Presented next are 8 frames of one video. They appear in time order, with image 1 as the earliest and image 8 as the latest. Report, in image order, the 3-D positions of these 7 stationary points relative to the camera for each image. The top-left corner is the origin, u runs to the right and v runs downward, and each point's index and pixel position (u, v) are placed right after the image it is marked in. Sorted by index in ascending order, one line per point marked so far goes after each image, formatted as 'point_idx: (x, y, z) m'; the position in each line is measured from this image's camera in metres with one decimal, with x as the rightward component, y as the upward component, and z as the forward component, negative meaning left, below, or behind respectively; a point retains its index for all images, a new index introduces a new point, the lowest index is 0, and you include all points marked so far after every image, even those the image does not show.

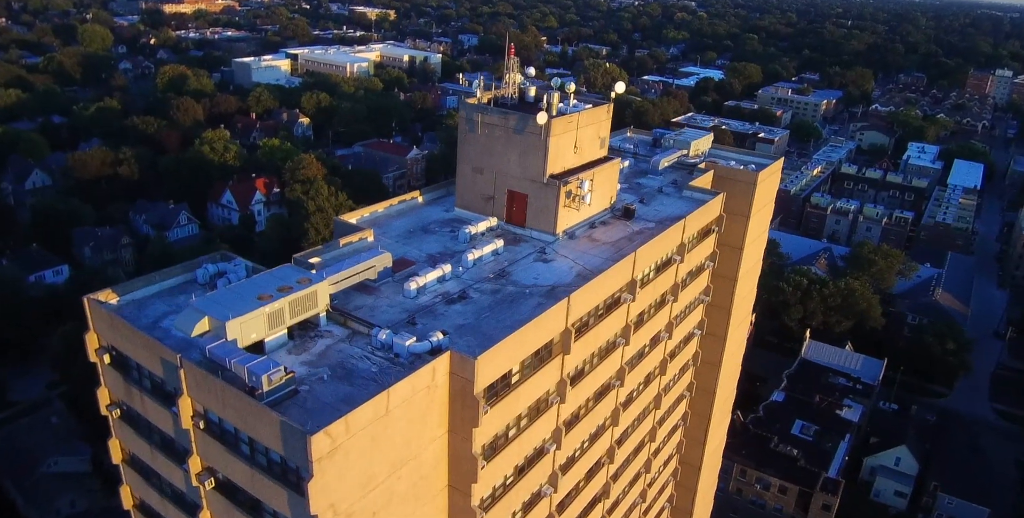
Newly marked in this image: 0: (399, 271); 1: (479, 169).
0: (-1.8, -0.2, +11.4) m
1: (-0.6, +1.7, +14.2) m
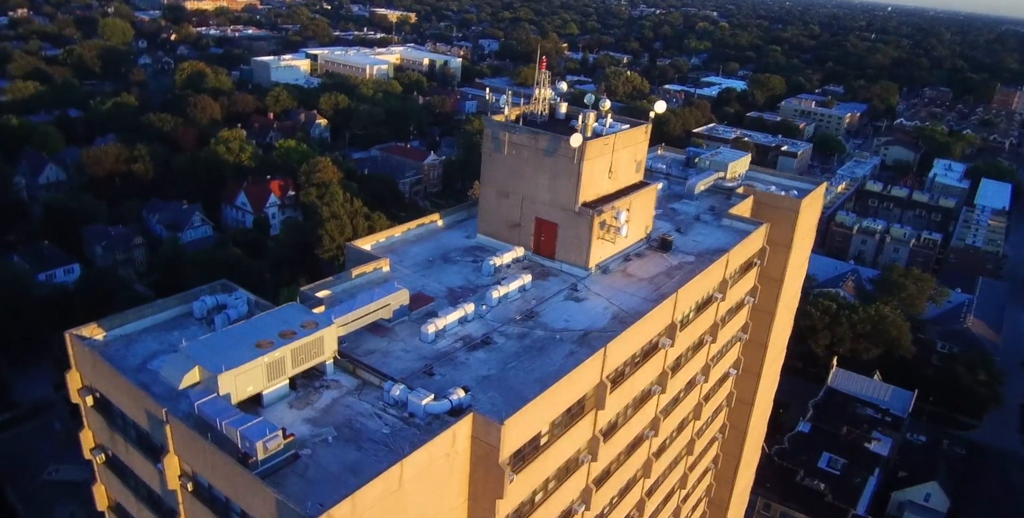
0: (-1.4, -0.7, +10.3) m
1: (-0.1, +1.1, +13.1) m
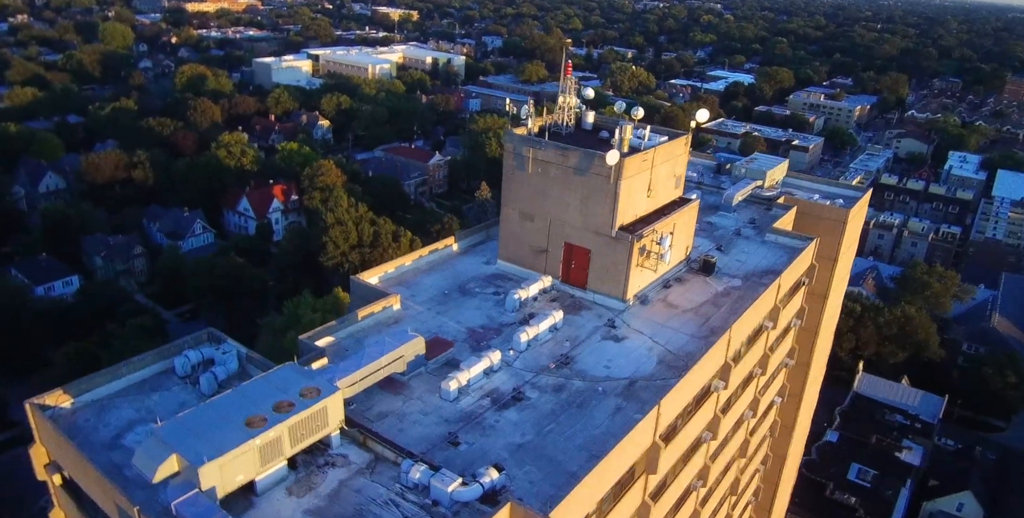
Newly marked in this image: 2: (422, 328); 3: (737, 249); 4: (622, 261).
0: (-1.0, -1.2, +8.9) m
1: (+0.3, +0.7, +11.7) m
2: (-1.3, -1.0, +10.1) m
3: (+4.3, +0.2, +13.4) m
4: (+1.7, -0.1, +10.7) m
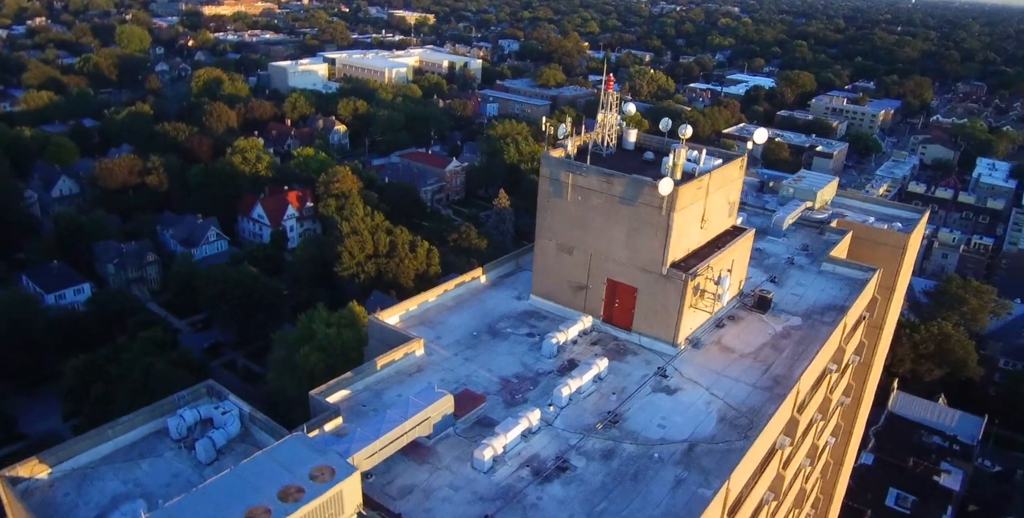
0: (-0.6, -1.7, +7.8) m
1: (+0.8, +0.2, +10.6) m
2: (-0.8, -1.5, +9.0) m
3: (+4.8, -0.4, +12.2) m
4: (+2.1, -0.6, +9.5) m
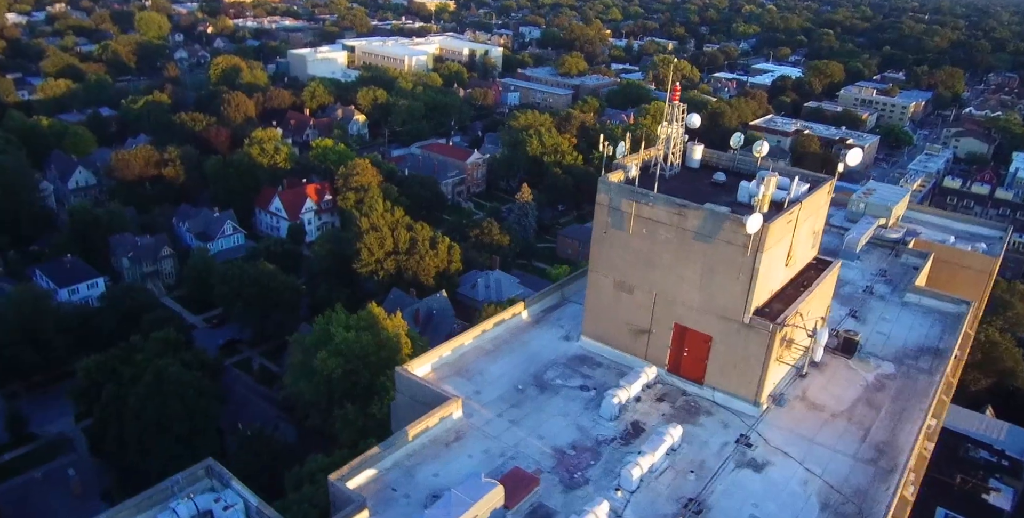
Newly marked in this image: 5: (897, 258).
0: (0.0, -2.2, +6.5) m
1: (+1.4, -0.3, +9.2) m
2: (-0.2, -2.0, +7.7) m
3: (+5.5, -0.8, +10.7) m
4: (+2.7, -1.1, +8.1) m
5: (+6.8, 0.0, +12.6) m
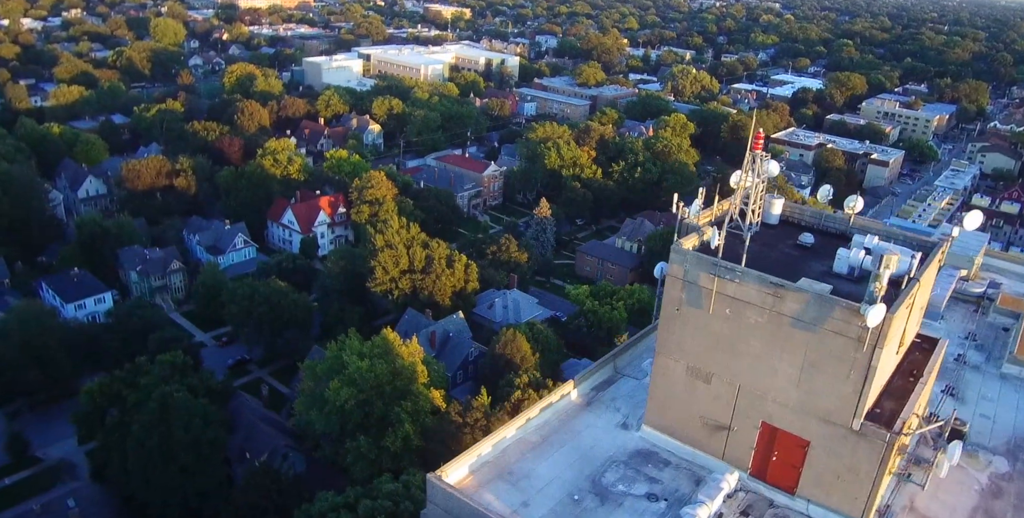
0: (+0.5, -3.0, +5.1) m
1: (+2.0, -1.1, +7.8) m
2: (+0.3, -2.8, +6.3) m
3: (+6.0, -1.7, +9.3) m
4: (+3.3, -1.9, +6.7) m
5: (+7.4, -1.0, +11.1) m
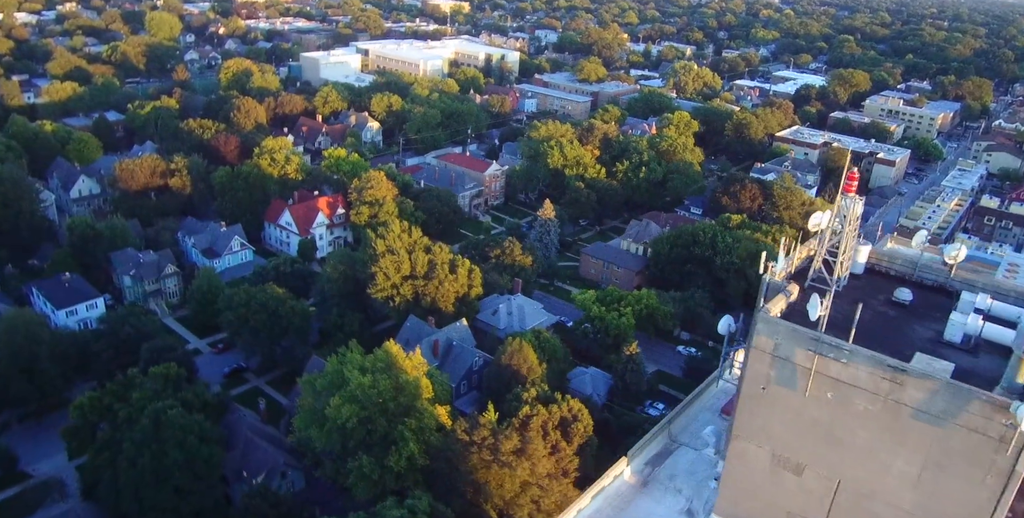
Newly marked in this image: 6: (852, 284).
0: (+0.9, -3.6, +4.0) m
1: (+2.4, -1.7, +6.7) m
2: (+0.7, -3.3, +5.2) m
3: (+6.4, -2.3, +8.1) m
4: (+3.7, -2.5, +5.5) m
5: (+7.8, -1.5, +10.0) m
6: (+3.3, -0.3, +7.1) m
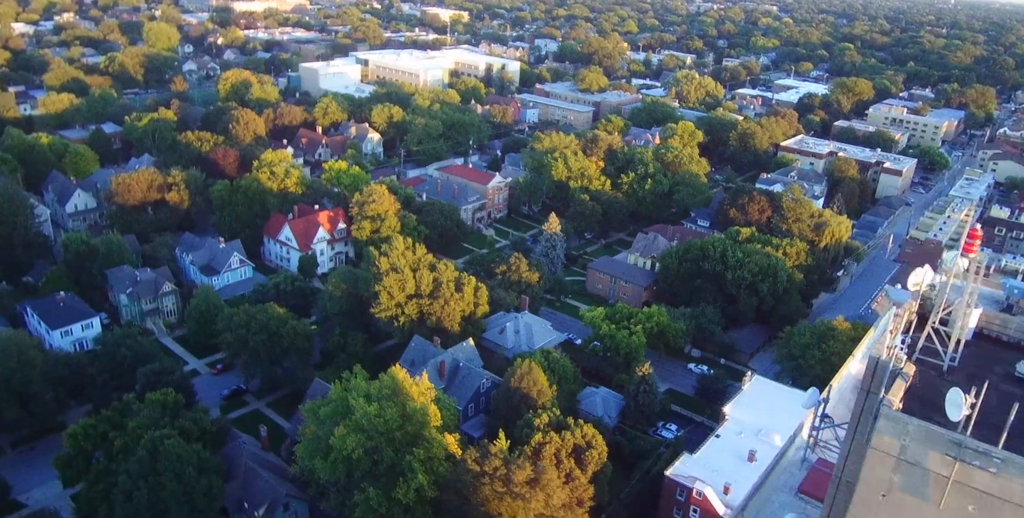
0: (+1.4, -4.1, +2.9) m
1: (+2.9, -2.2, +5.6) m
2: (+1.1, -3.9, +4.1) m
3: (+6.9, -2.8, +7.1) m
4: (+4.1, -3.0, +4.5) m
5: (+8.3, -2.1, +8.9) m
6: (+3.7, -0.8, +6.1) m
